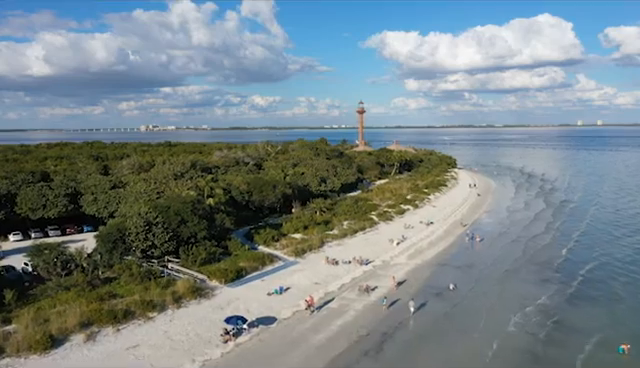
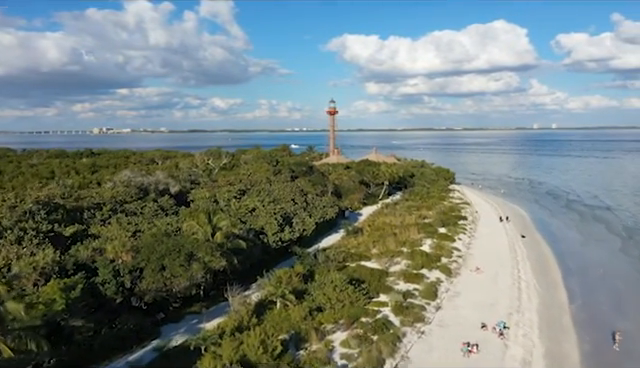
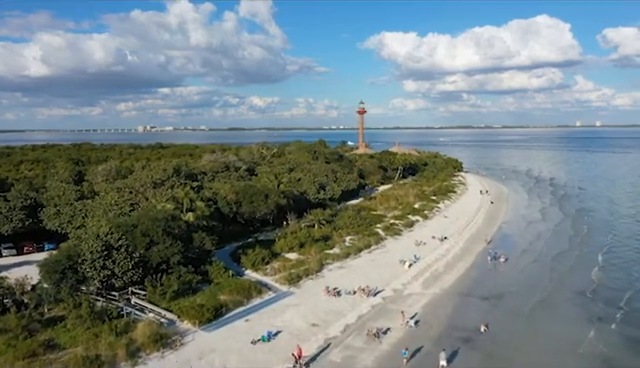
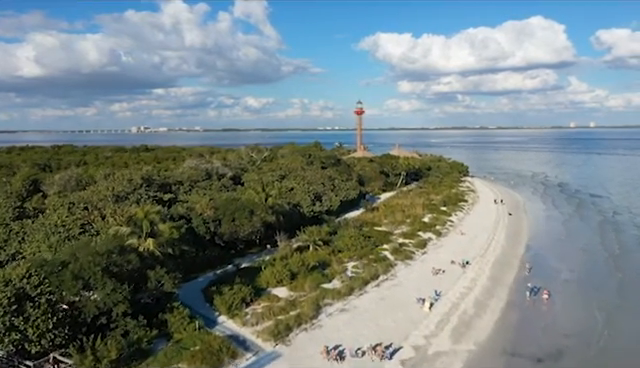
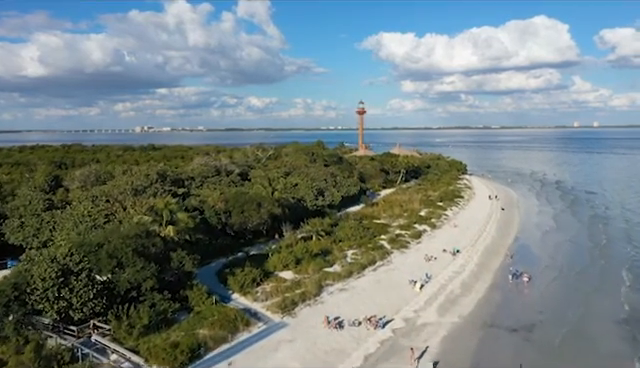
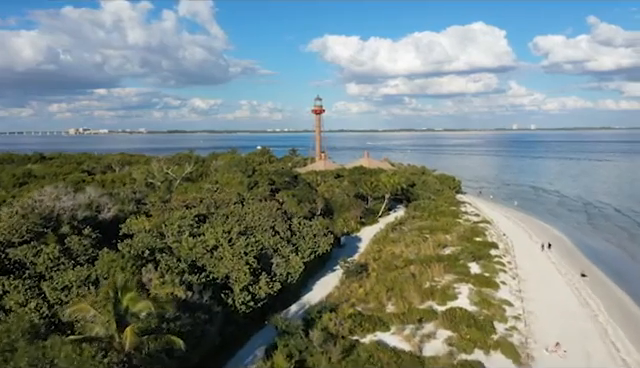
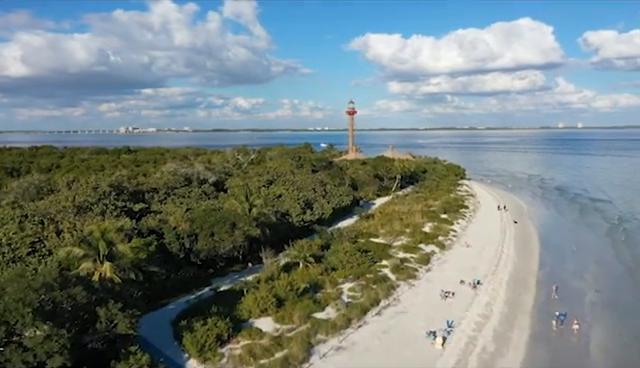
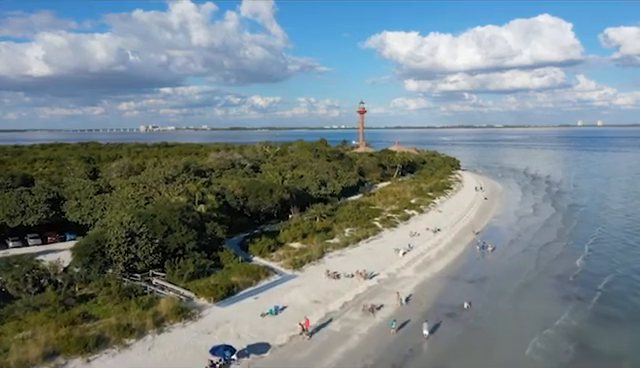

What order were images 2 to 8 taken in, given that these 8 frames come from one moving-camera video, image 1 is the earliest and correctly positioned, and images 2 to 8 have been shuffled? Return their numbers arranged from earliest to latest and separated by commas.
8, 3, 5, 4, 7, 2, 6
